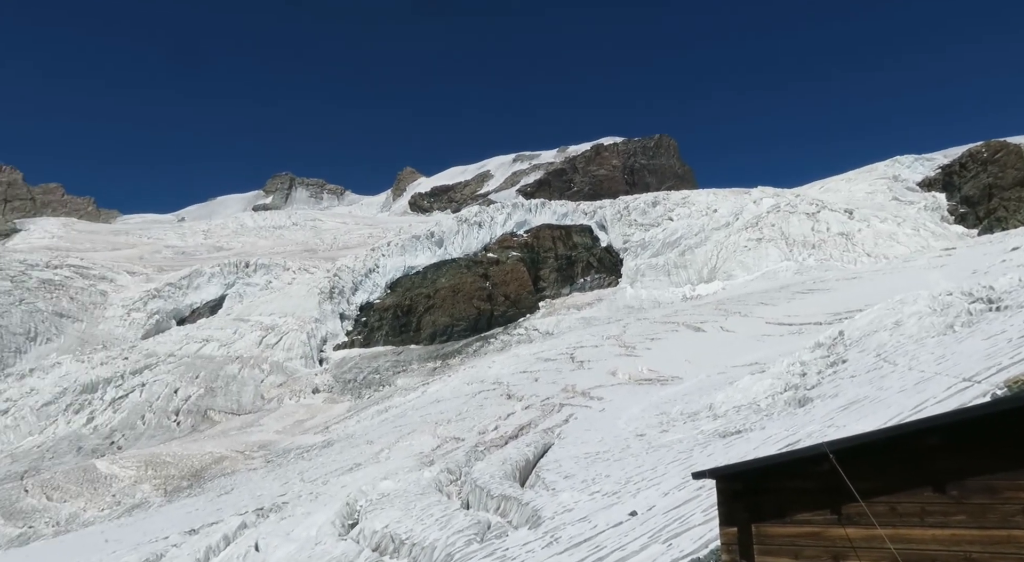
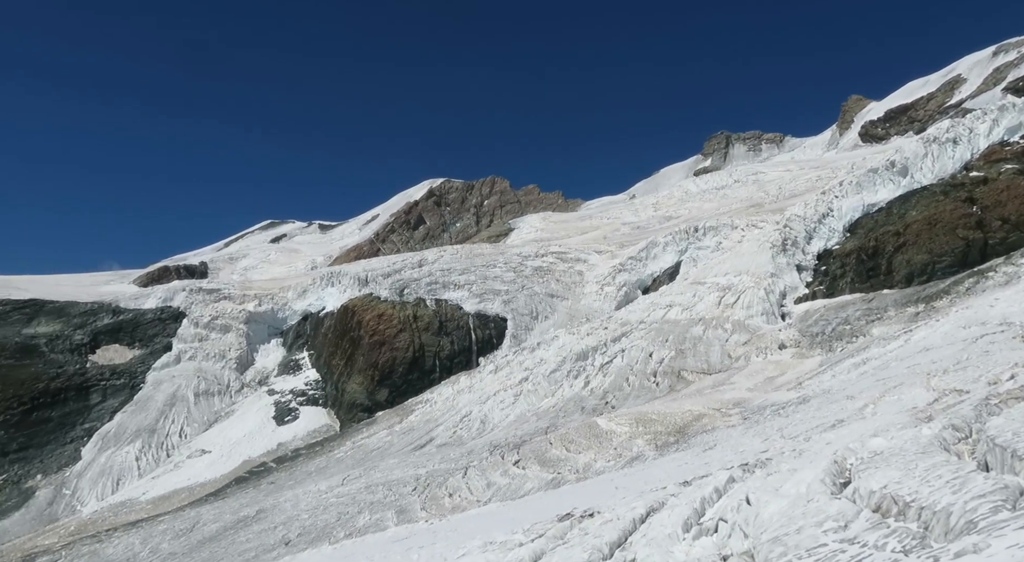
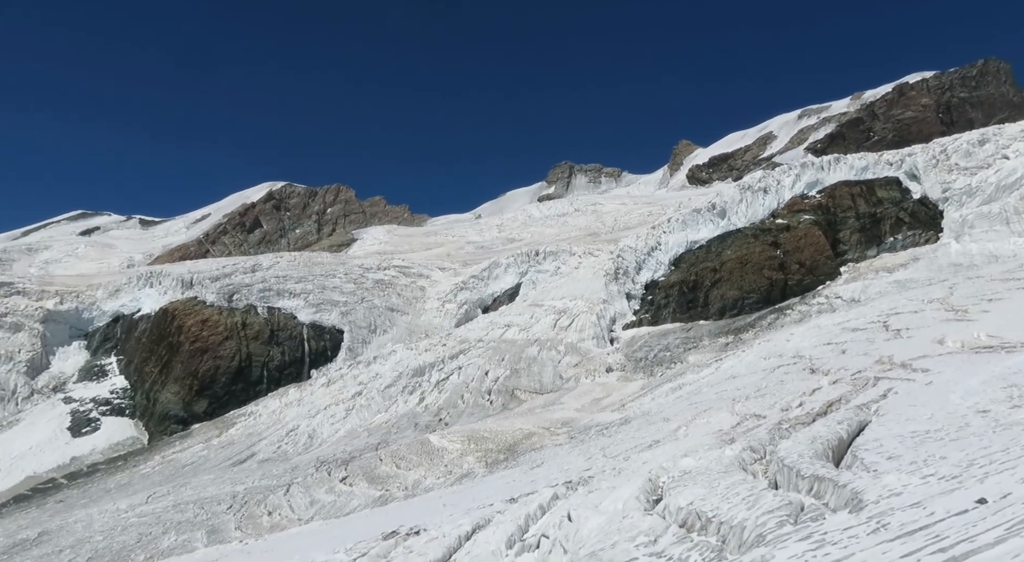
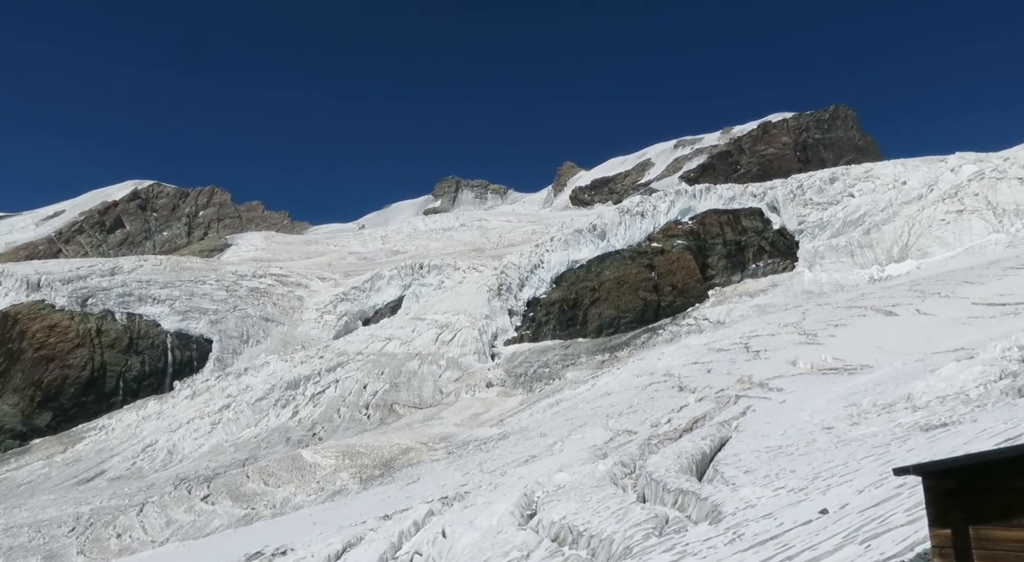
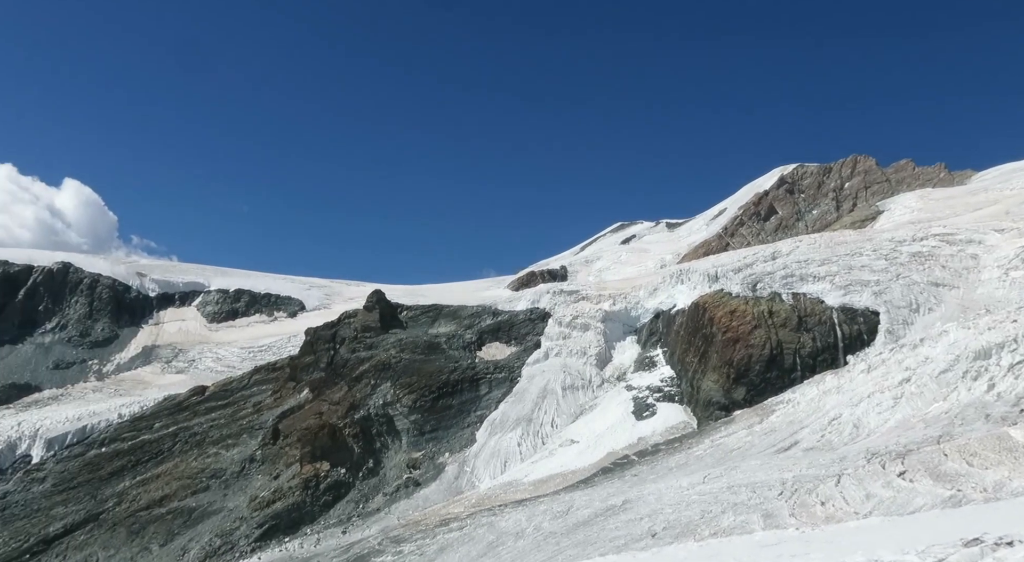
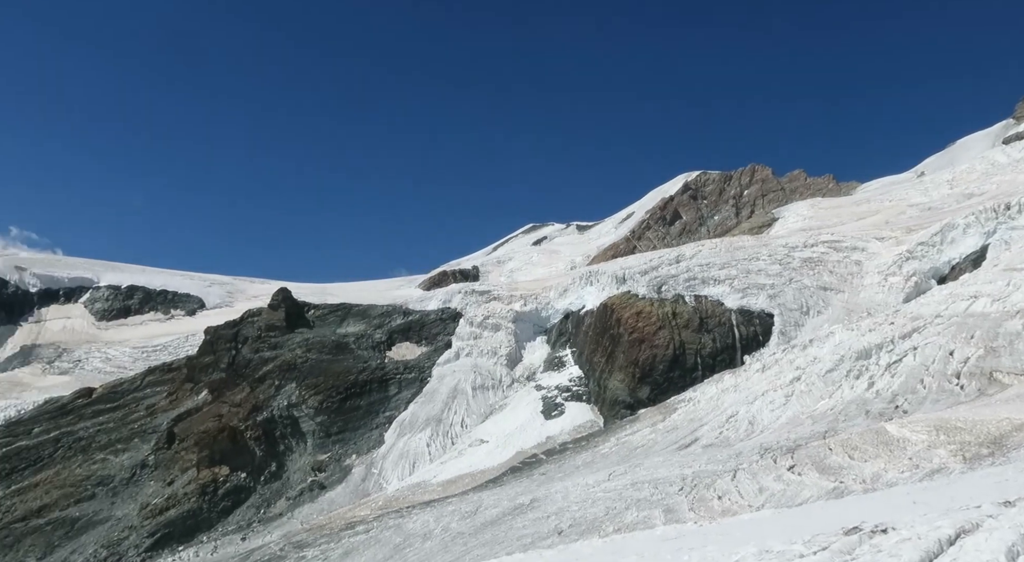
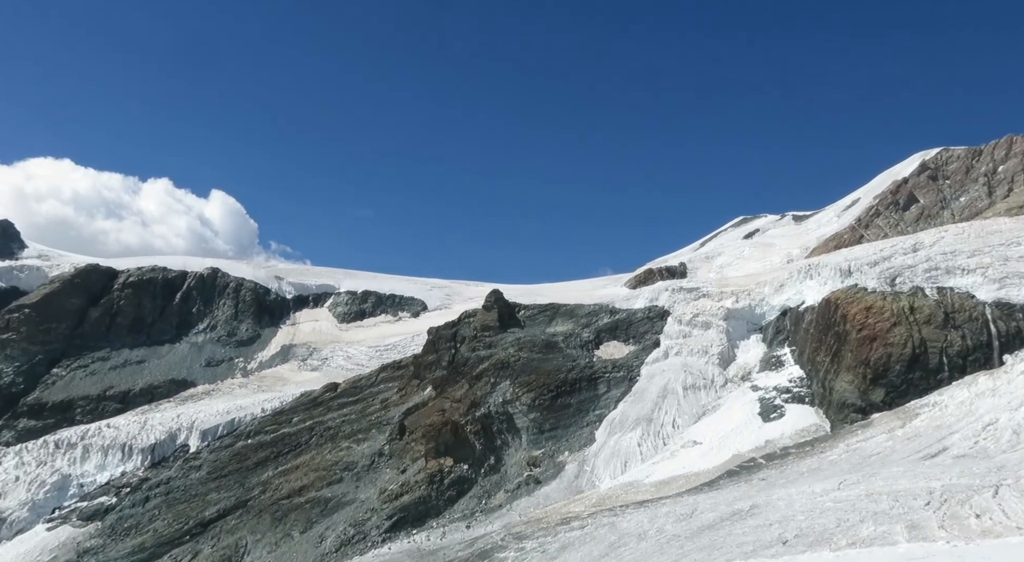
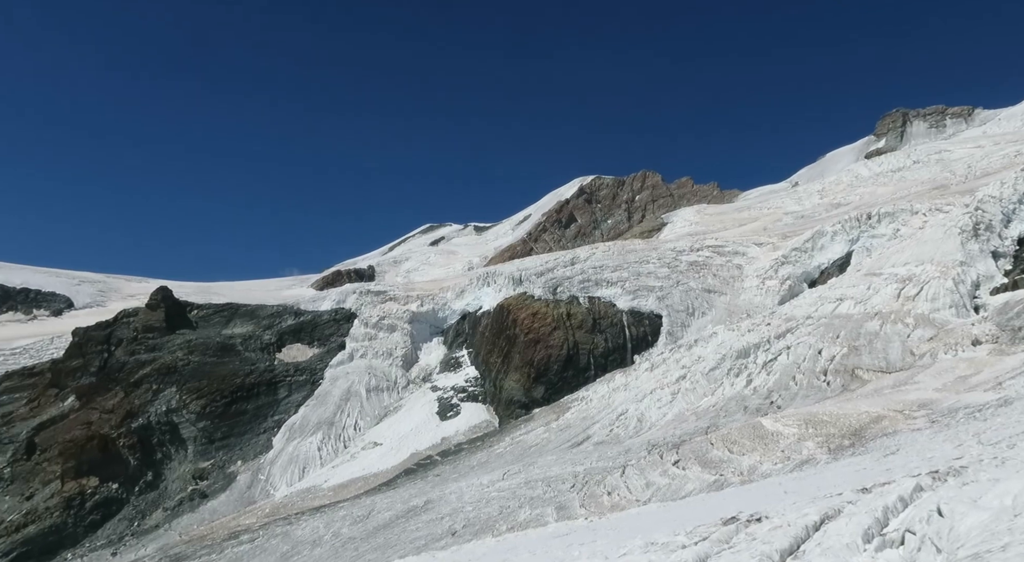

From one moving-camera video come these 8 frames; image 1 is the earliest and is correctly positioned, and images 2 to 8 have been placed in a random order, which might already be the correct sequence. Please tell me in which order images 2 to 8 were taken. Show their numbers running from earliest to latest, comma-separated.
4, 3, 2, 8, 6, 5, 7
